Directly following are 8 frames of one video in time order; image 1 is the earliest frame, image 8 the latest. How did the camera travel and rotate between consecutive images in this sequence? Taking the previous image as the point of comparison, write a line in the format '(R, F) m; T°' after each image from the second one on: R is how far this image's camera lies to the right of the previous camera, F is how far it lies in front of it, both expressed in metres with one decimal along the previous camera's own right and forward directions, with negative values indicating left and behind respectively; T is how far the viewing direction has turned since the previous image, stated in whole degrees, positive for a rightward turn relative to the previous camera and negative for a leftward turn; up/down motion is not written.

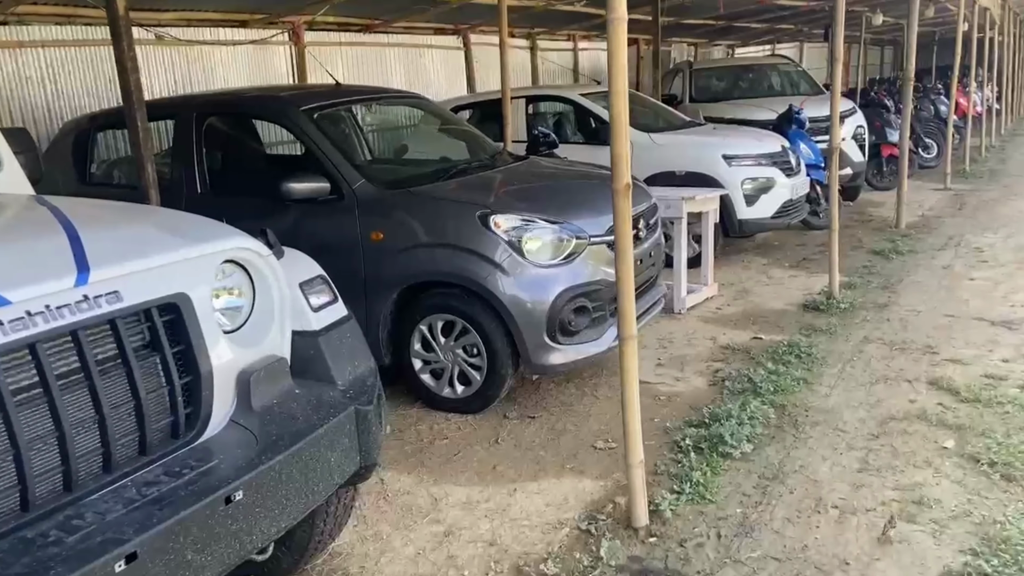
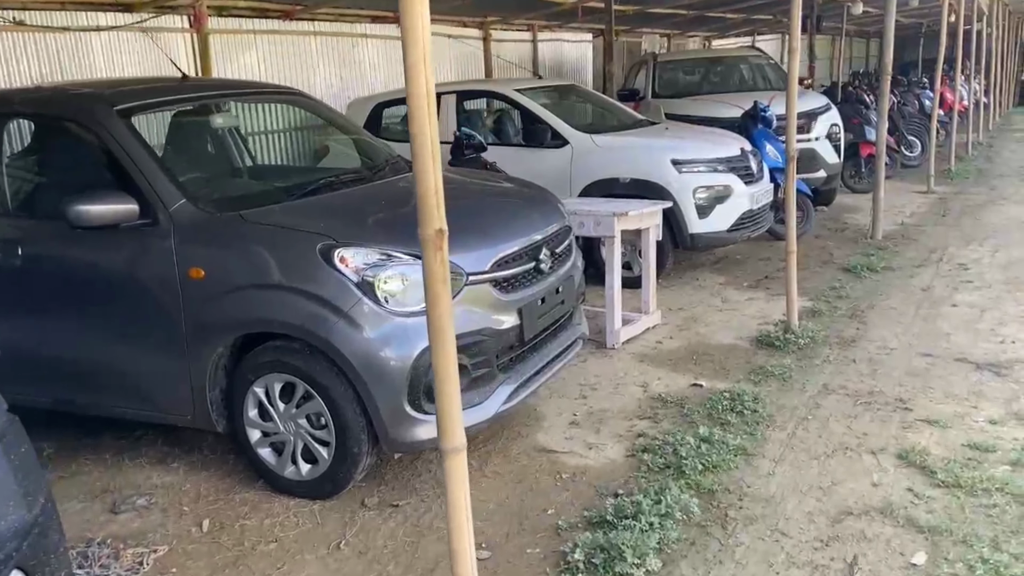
(+0.6, +0.9) m; +1°
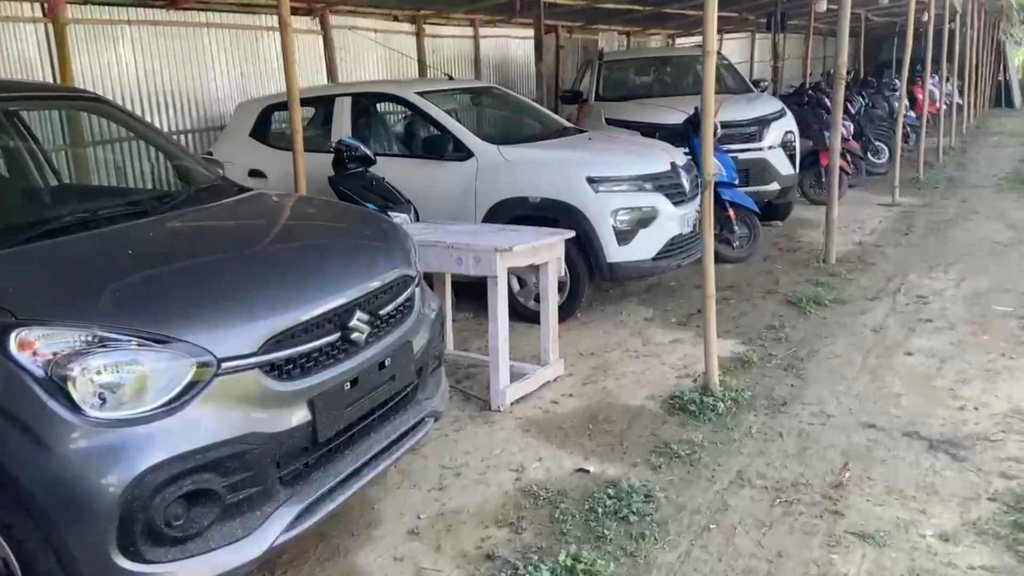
(+0.7, +0.9) m; +2°
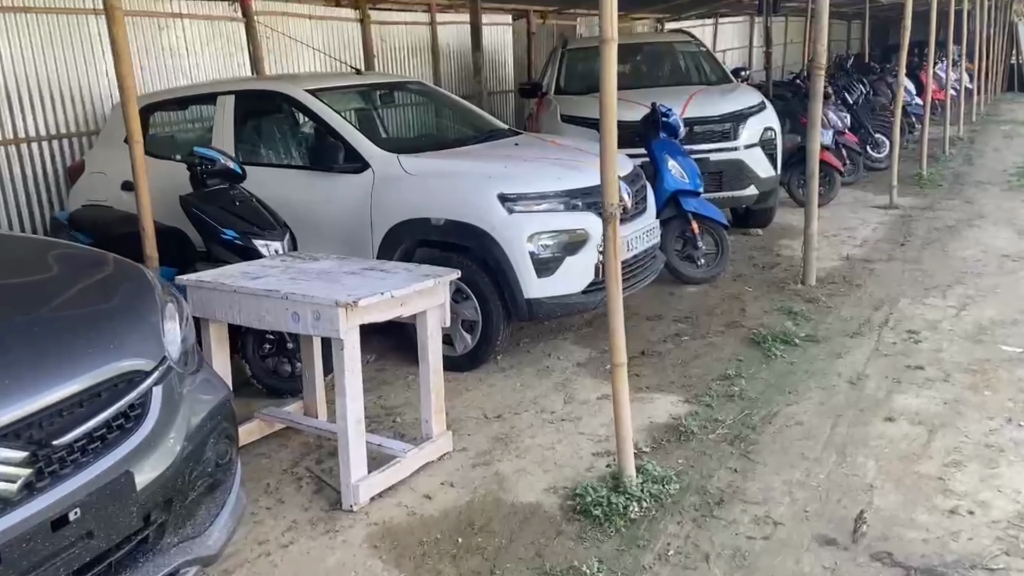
(+0.7, +1.0) m; -1°
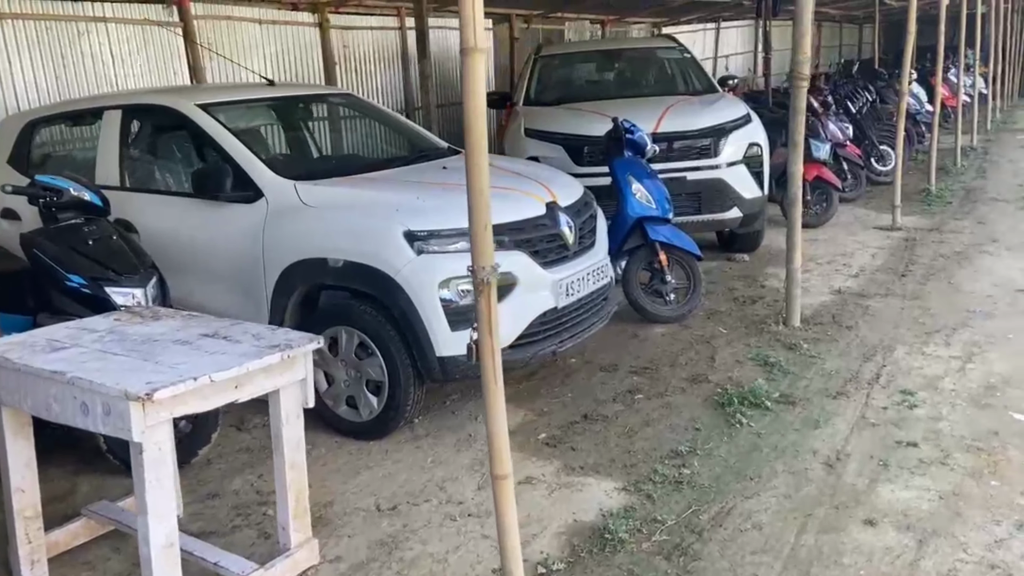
(+0.5, +0.7) m; -1°
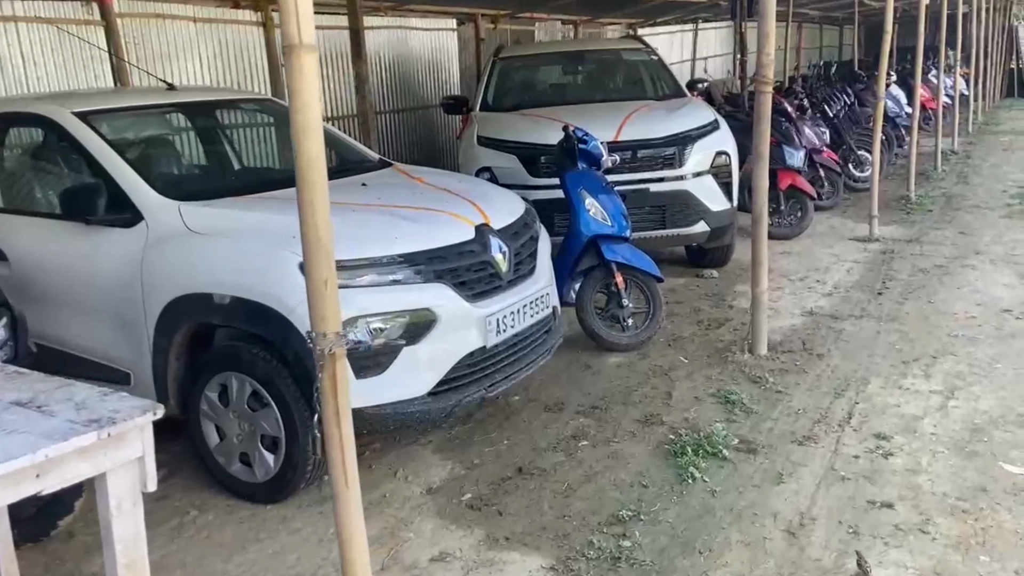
(+0.3, +0.5) m; +1°
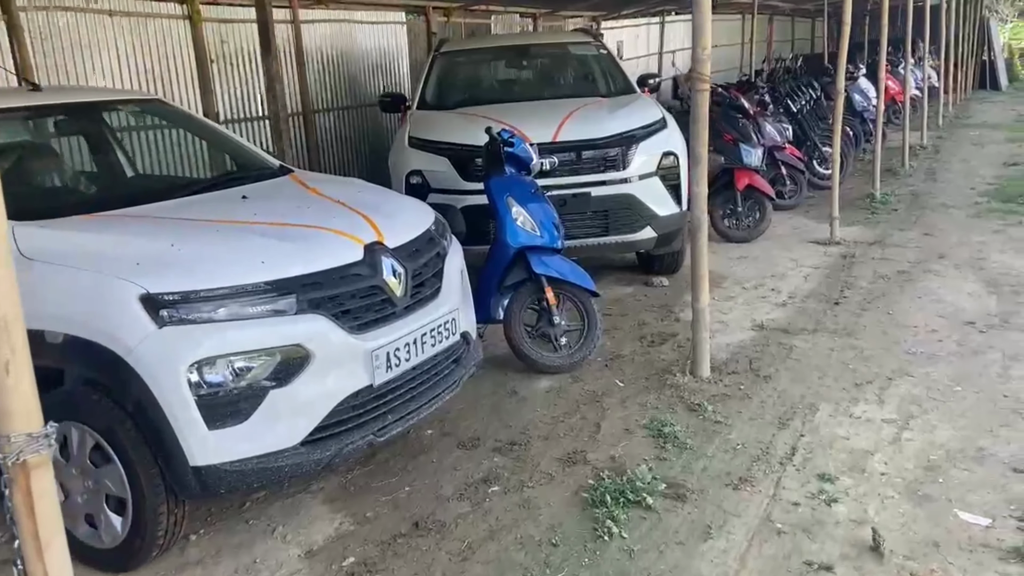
(+0.4, +0.4) m; +1°
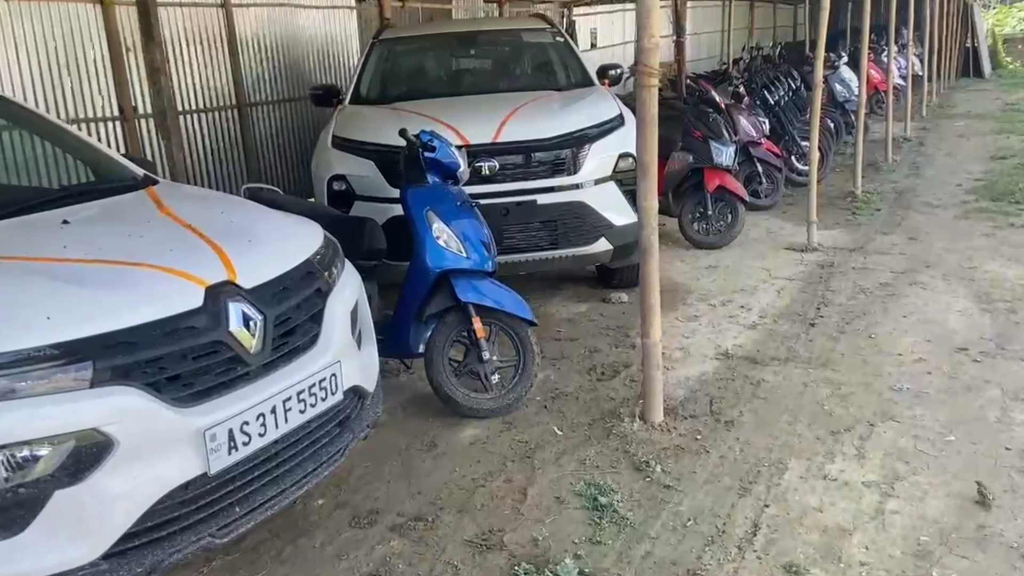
(+0.4, +0.7) m; +1°
